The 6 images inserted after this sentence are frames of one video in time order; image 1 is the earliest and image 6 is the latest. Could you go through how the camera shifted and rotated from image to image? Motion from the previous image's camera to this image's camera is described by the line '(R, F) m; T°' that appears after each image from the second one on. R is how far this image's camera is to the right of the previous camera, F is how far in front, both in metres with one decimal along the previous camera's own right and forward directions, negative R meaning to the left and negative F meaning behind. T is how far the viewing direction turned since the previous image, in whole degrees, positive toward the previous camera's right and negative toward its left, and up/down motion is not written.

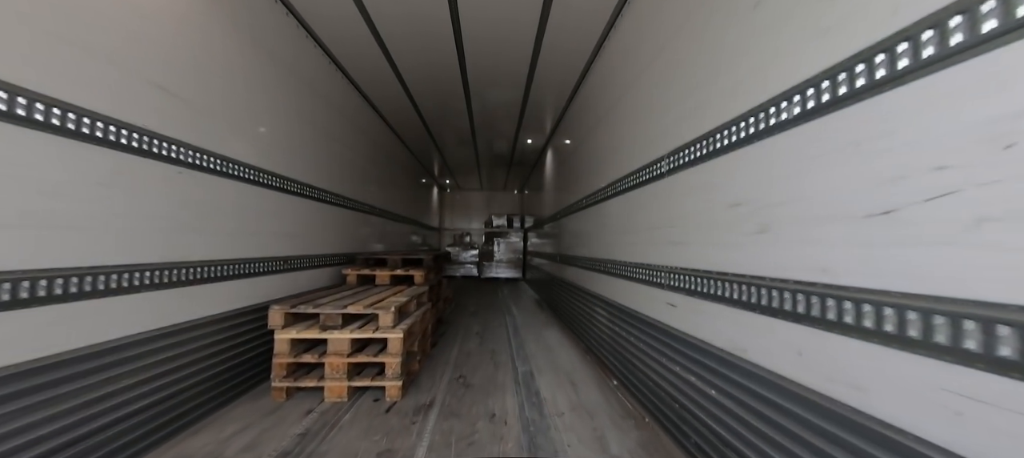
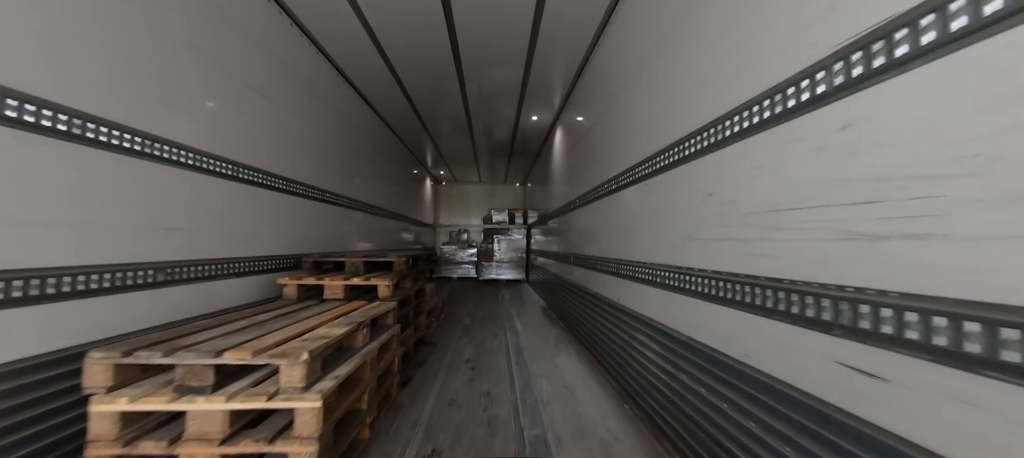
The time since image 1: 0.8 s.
(0.0, +0.3) m; 0°
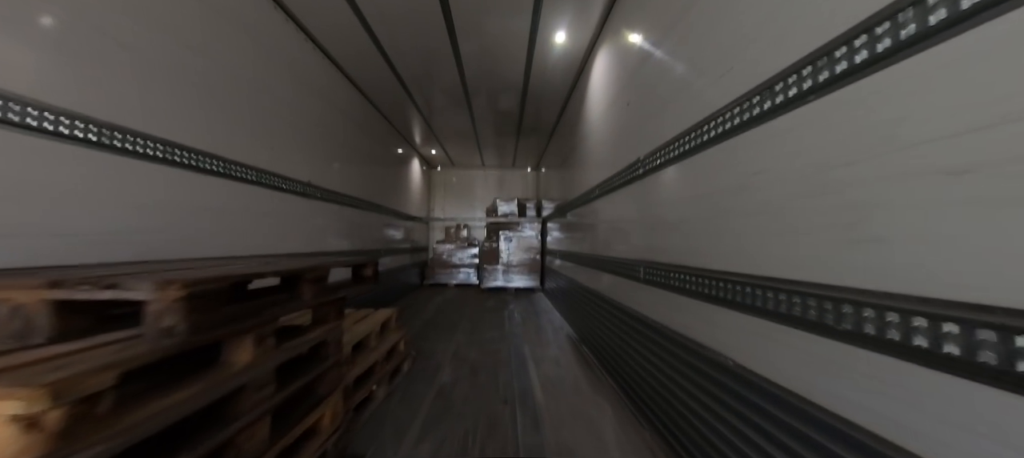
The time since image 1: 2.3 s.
(0.0, +0.6) m; -2°
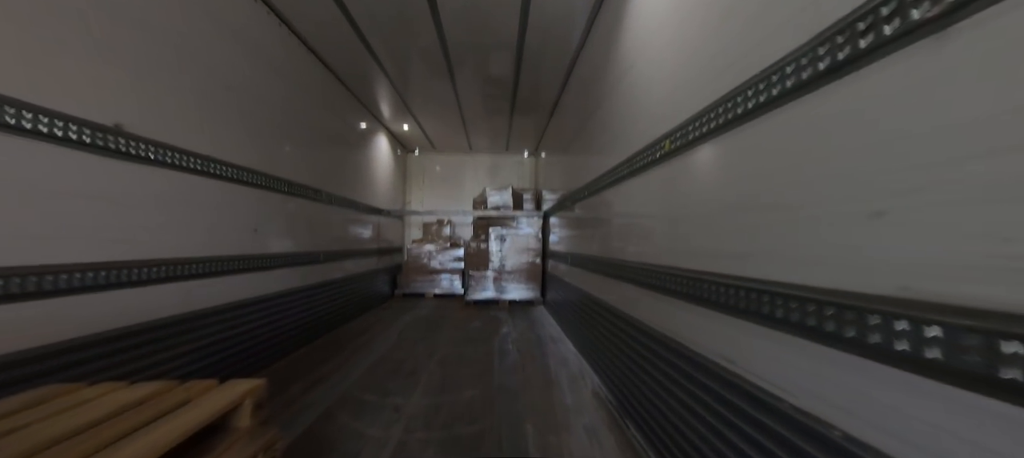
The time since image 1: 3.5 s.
(0.0, +0.4) m; +1°
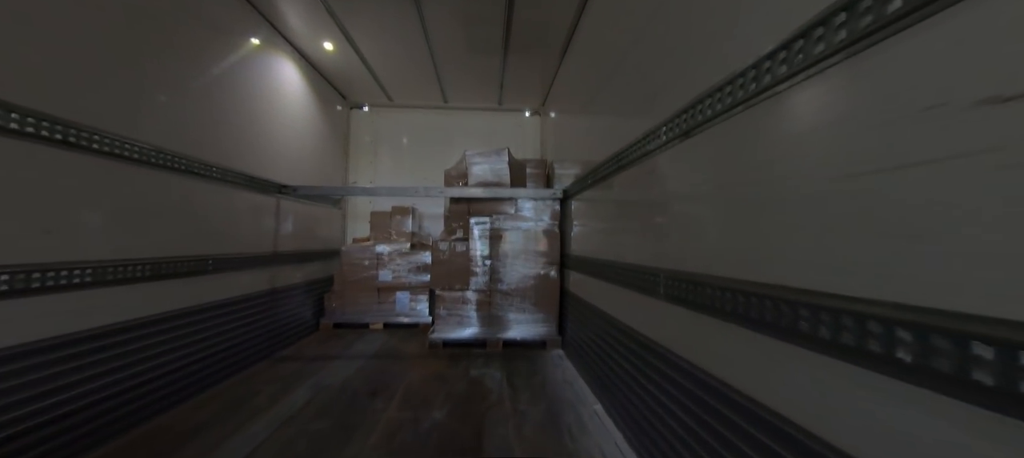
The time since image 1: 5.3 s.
(0.0, +0.6) m; +2°
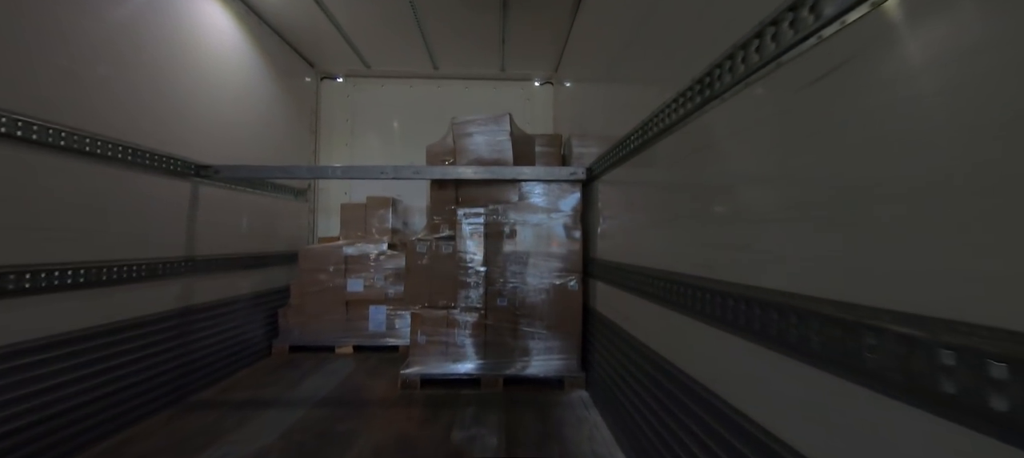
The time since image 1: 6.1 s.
(0.0, +0.3) m; -2°
